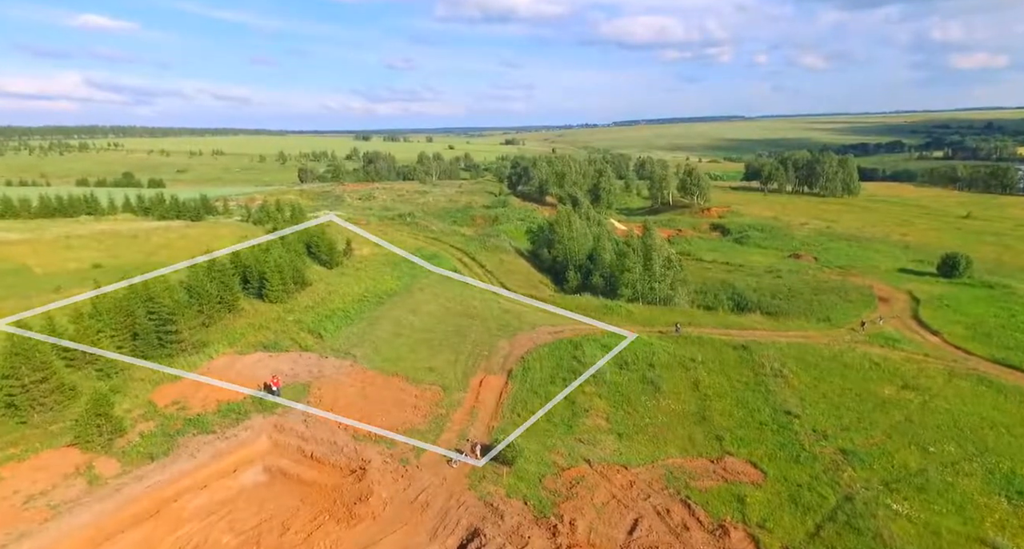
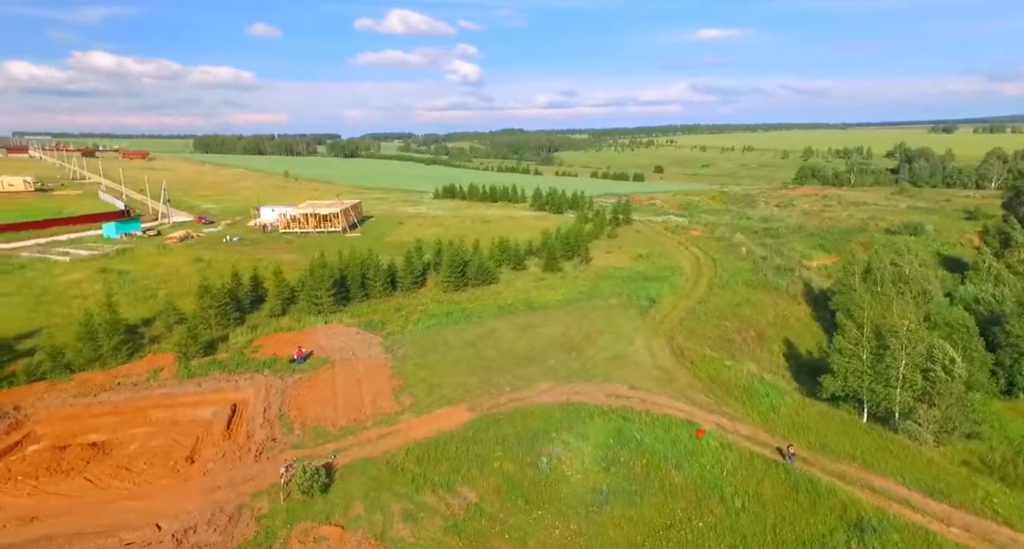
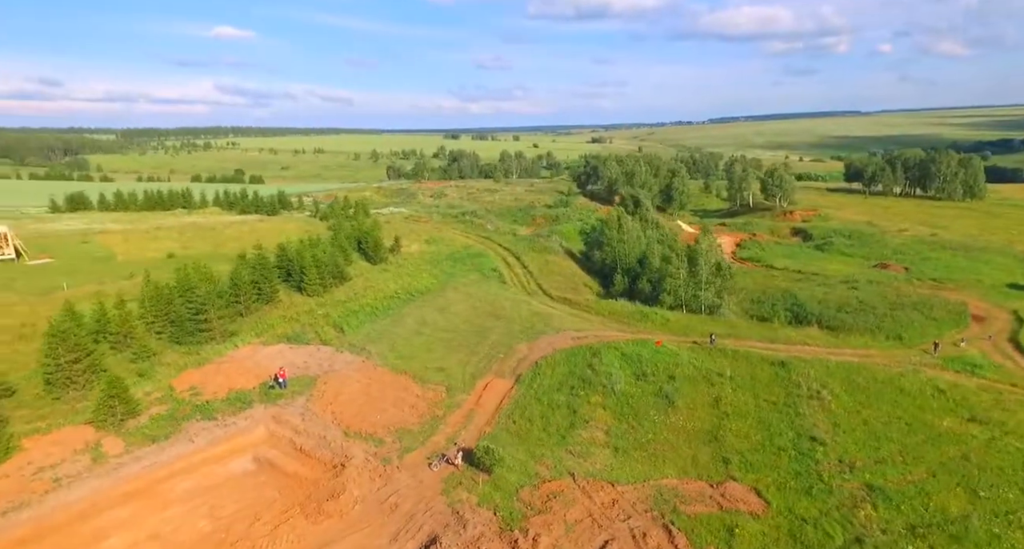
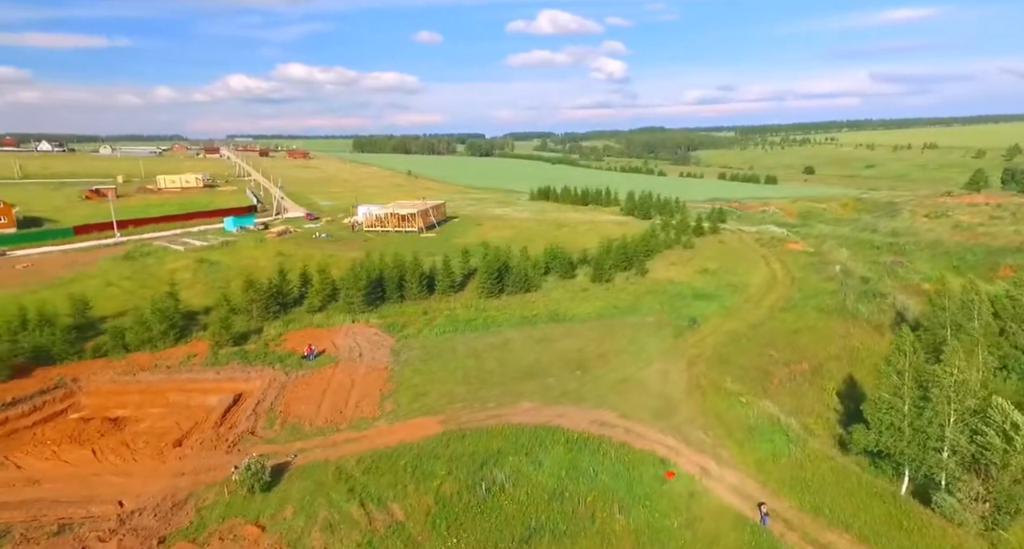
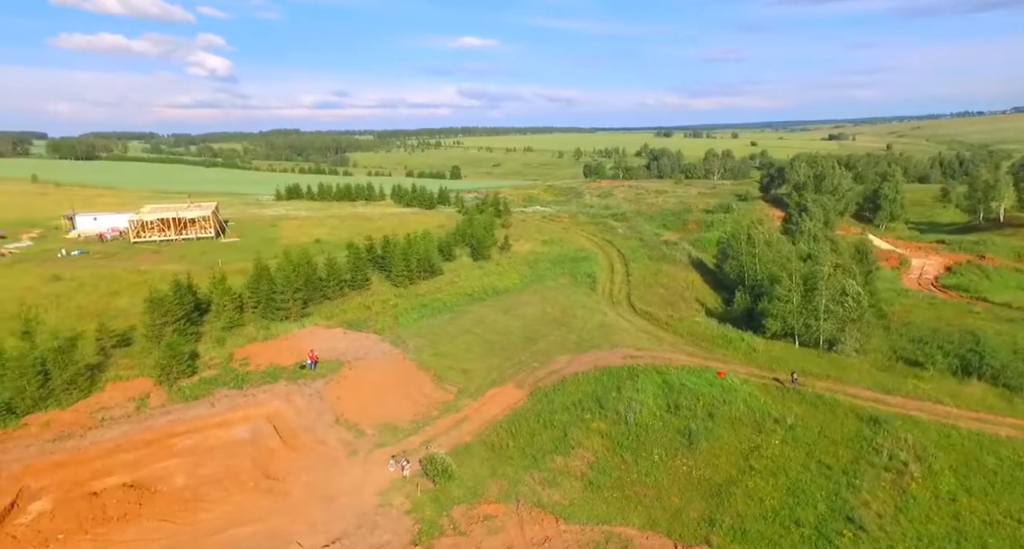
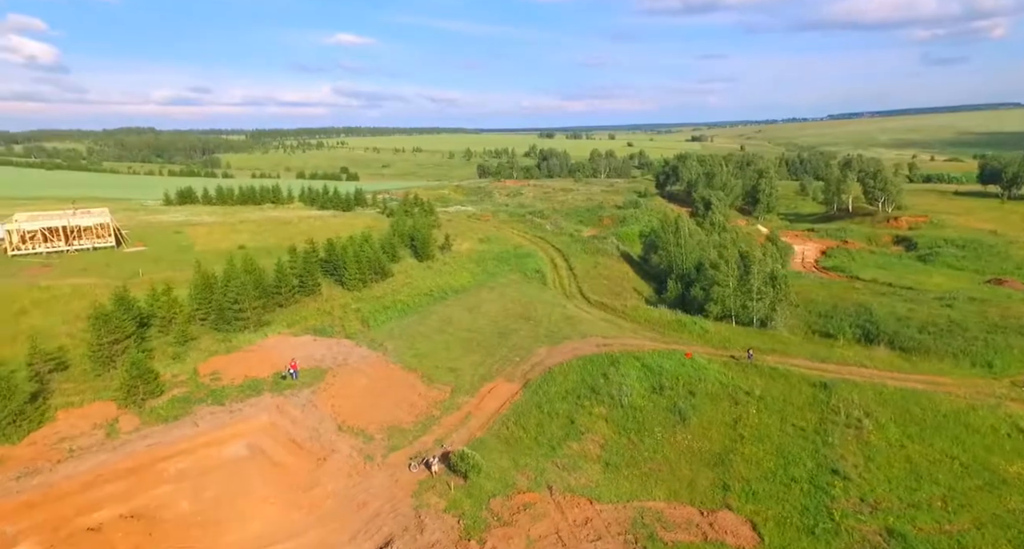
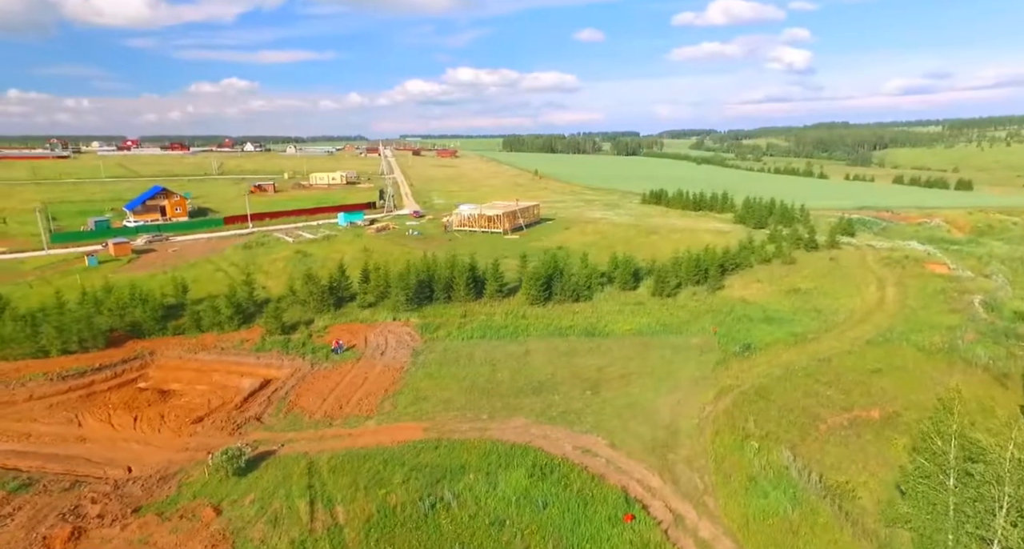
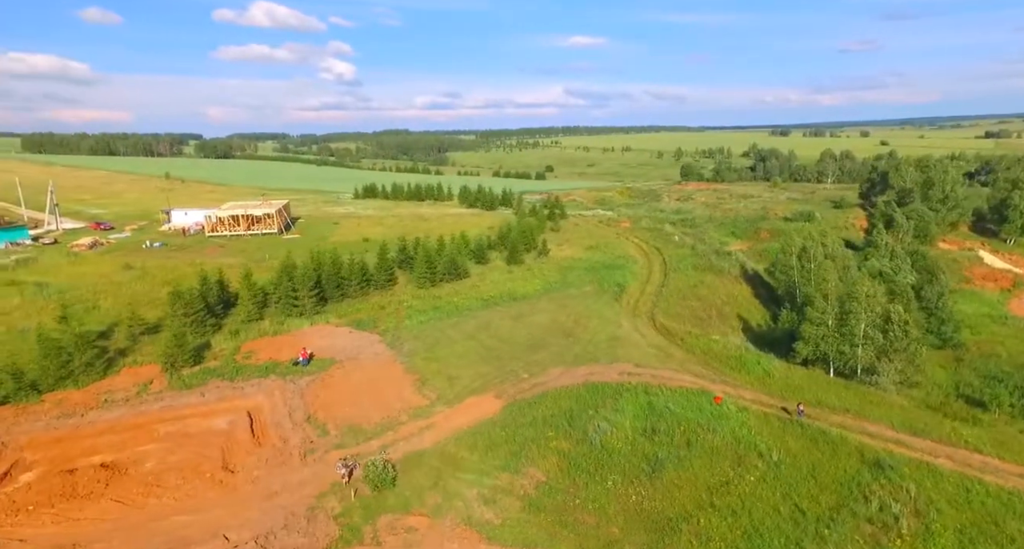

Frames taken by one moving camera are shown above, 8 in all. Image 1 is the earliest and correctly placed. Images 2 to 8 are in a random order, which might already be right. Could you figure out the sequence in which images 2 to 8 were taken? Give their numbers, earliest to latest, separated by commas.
3, 6, 5, 8, 2, 4, 7
